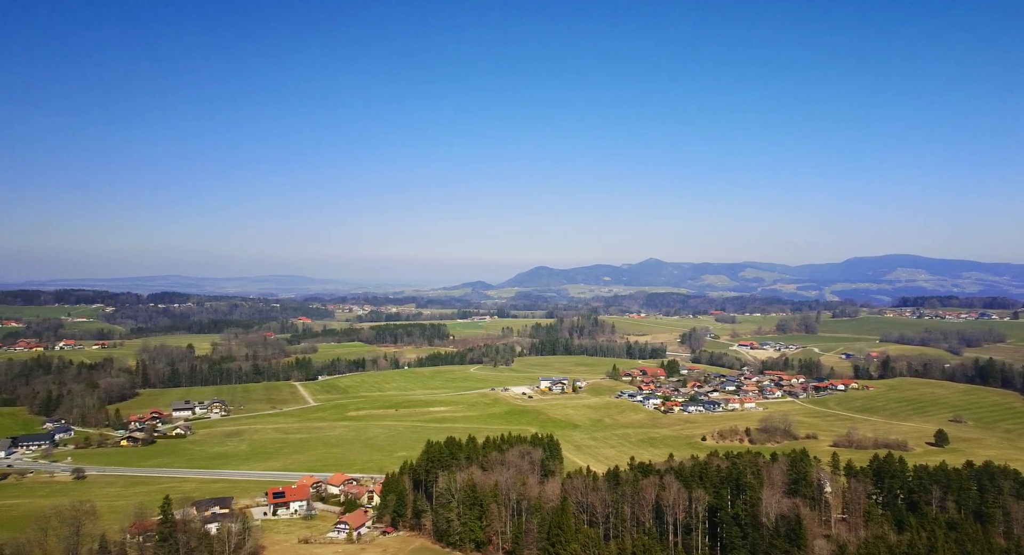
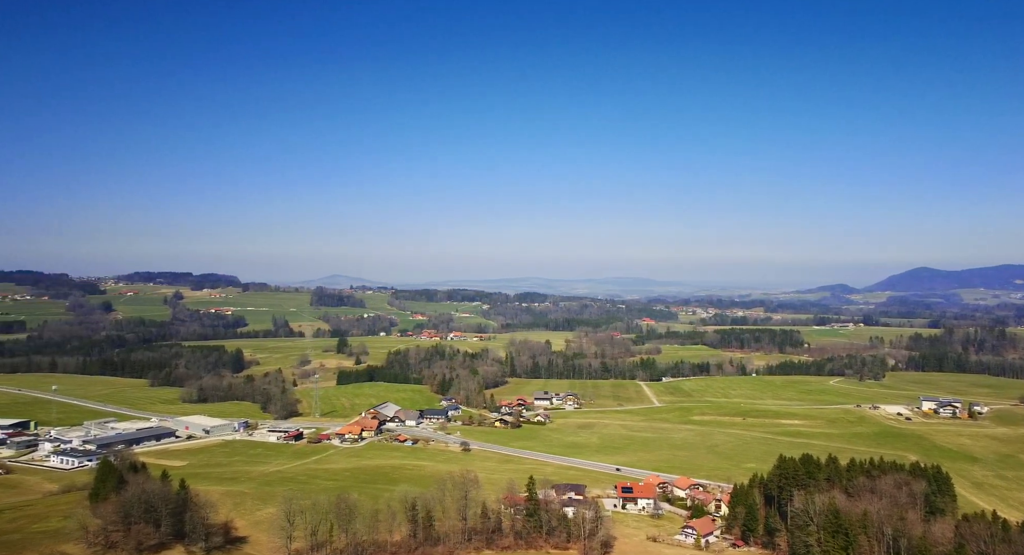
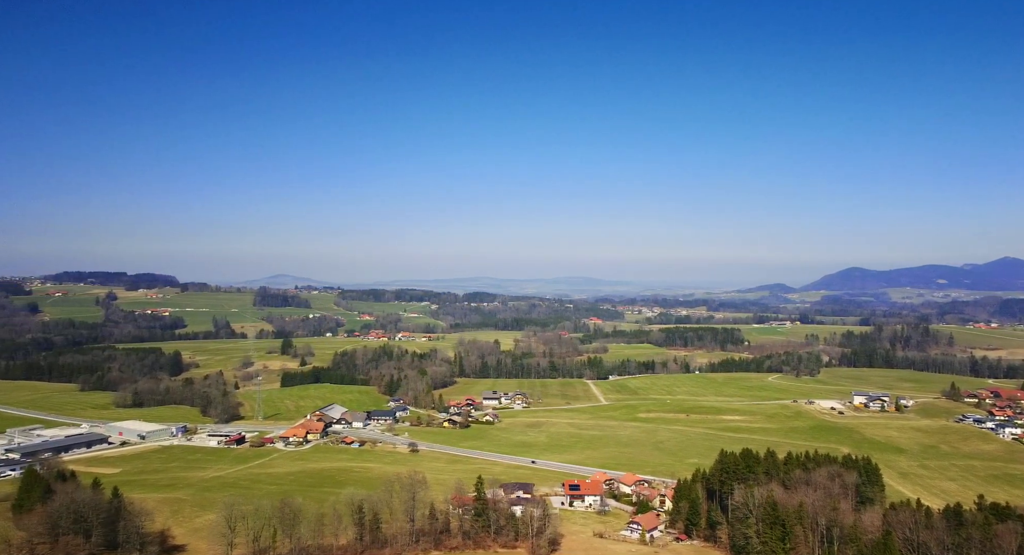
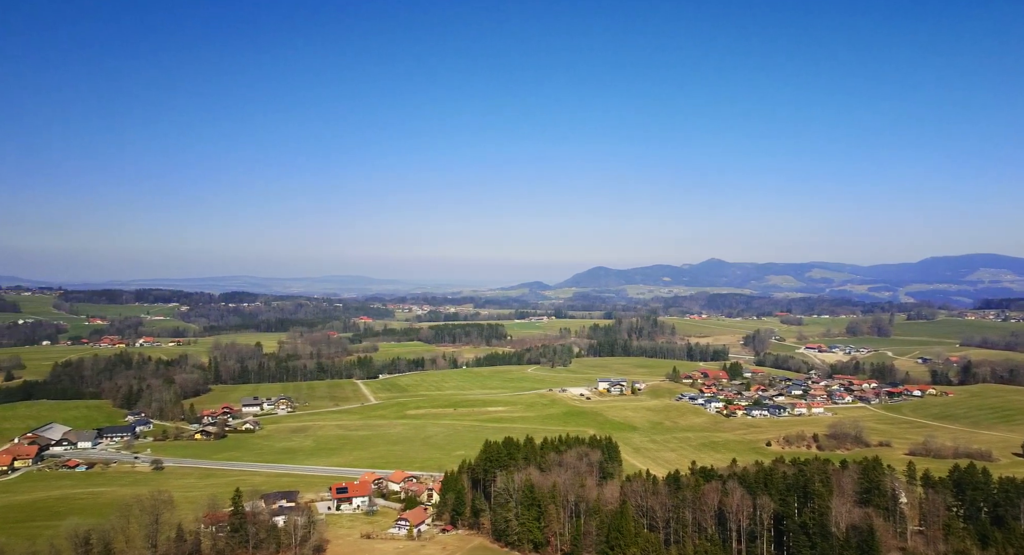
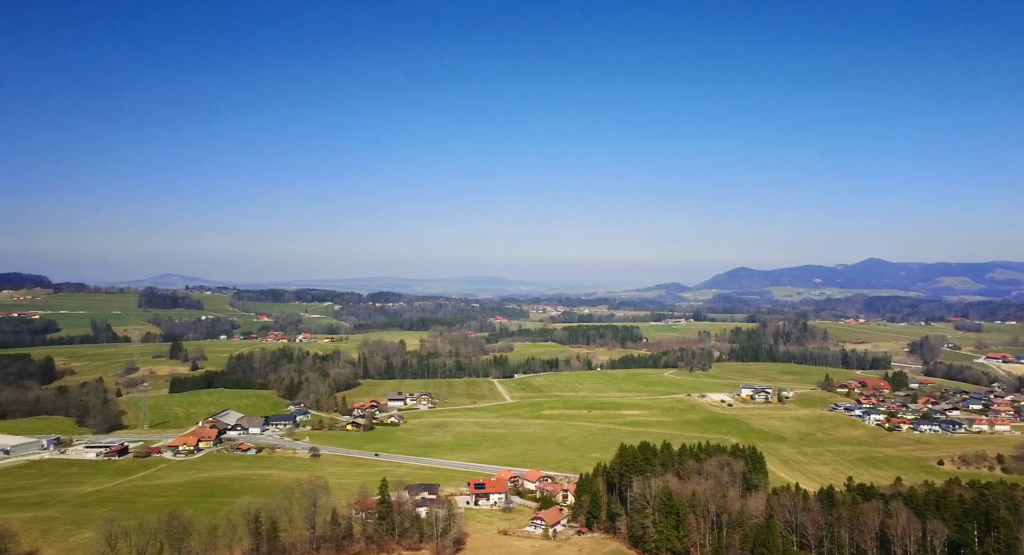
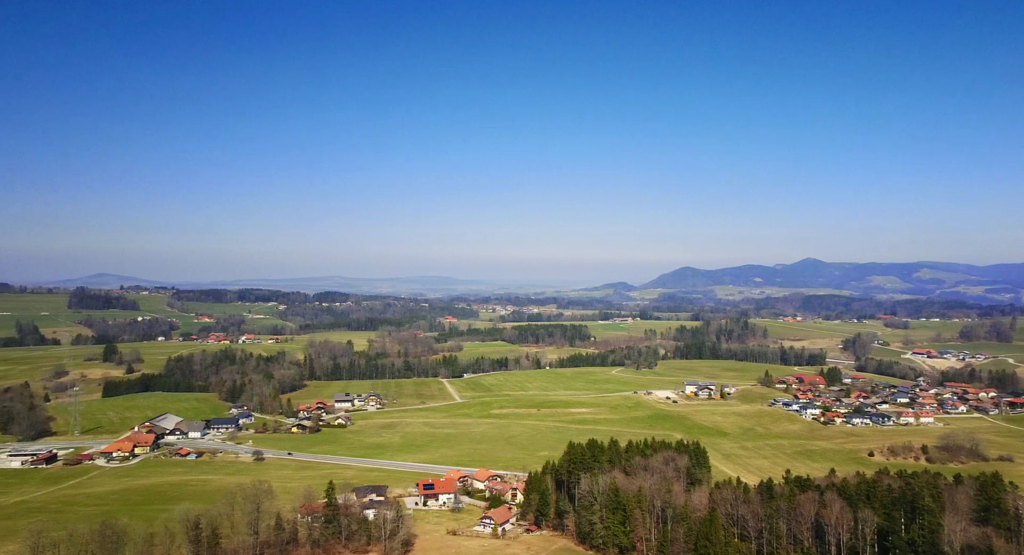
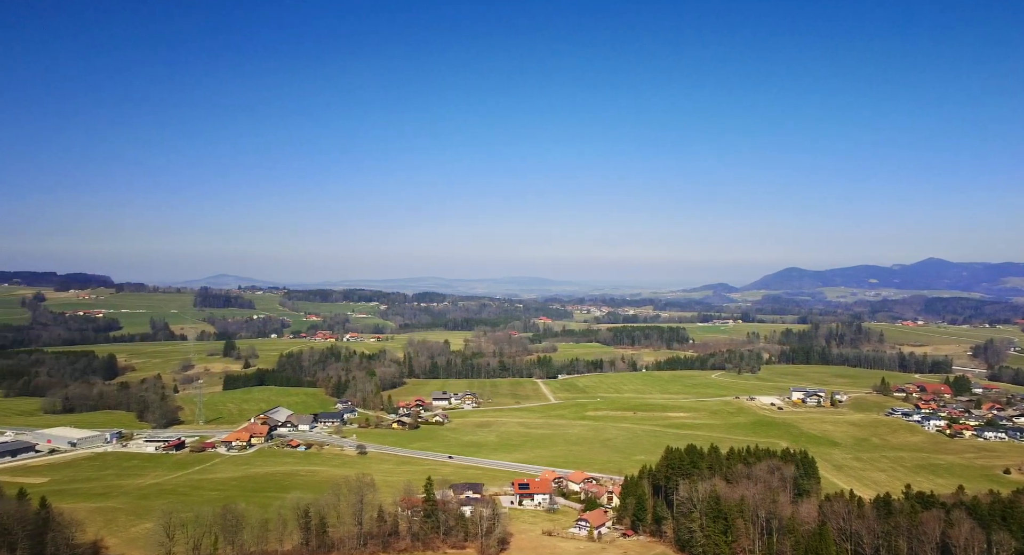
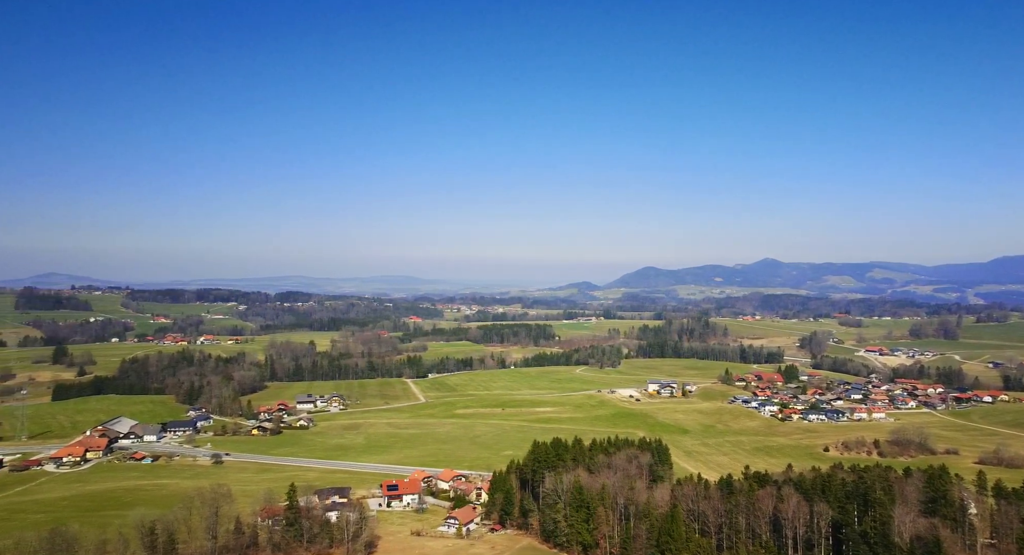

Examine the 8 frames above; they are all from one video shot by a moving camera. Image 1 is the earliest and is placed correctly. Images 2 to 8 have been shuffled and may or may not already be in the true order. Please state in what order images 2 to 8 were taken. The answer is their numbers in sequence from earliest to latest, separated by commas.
4, 8, 6, 5, 7, 3, 2
